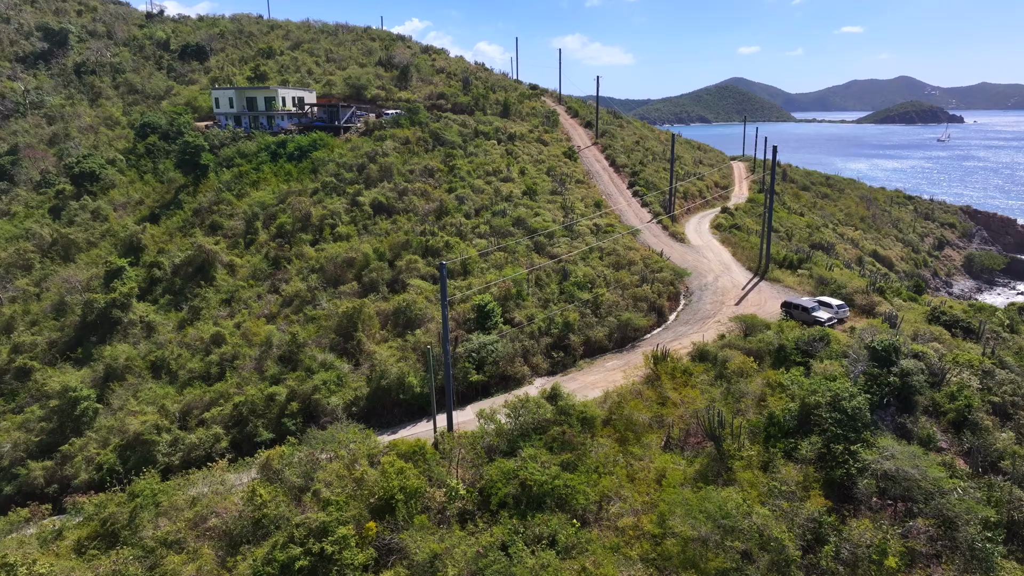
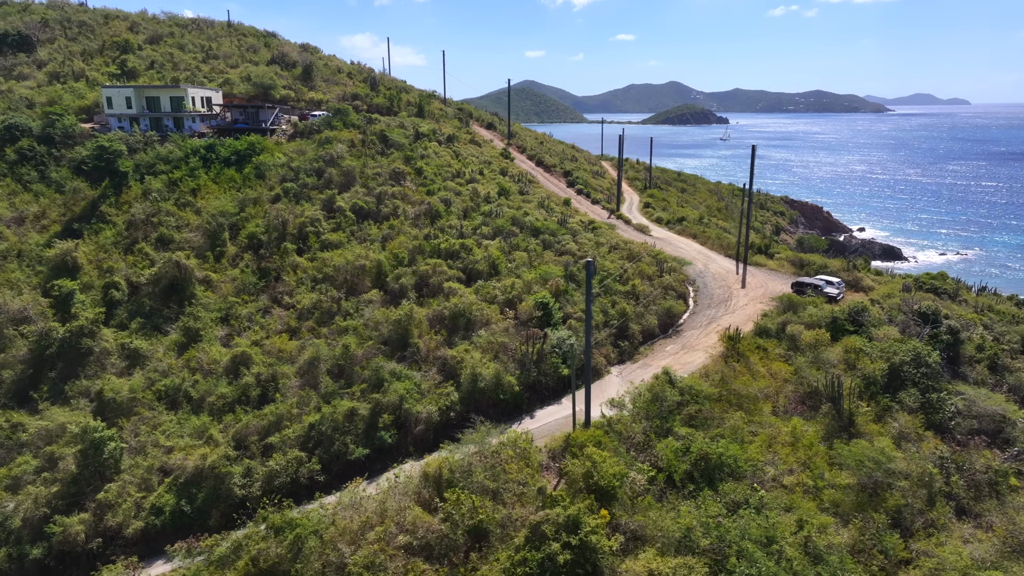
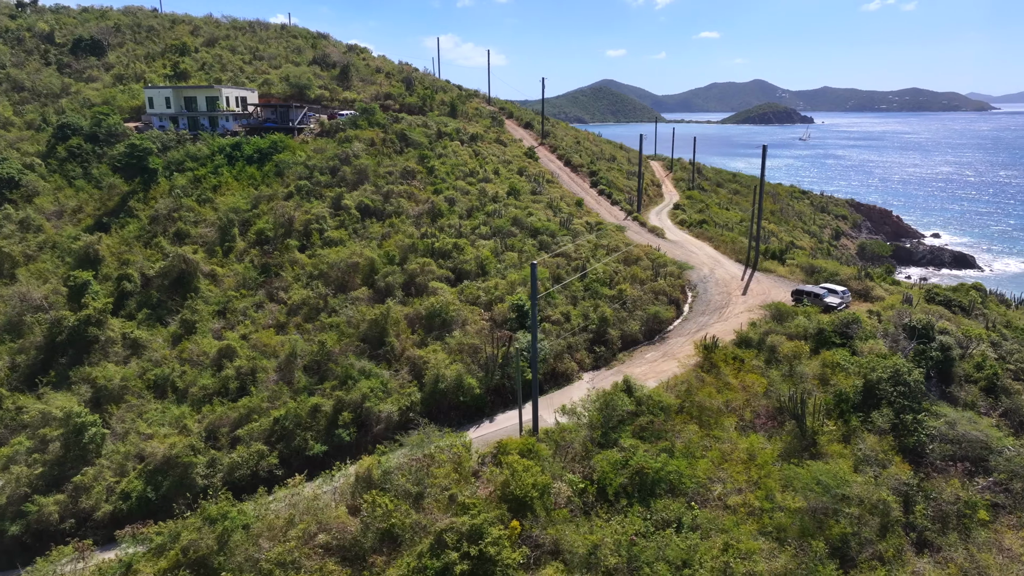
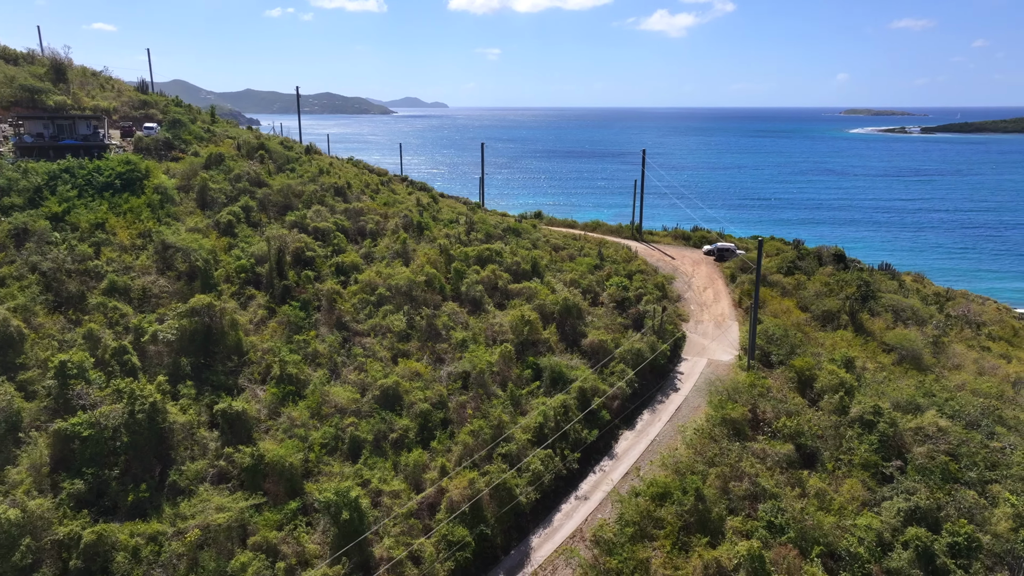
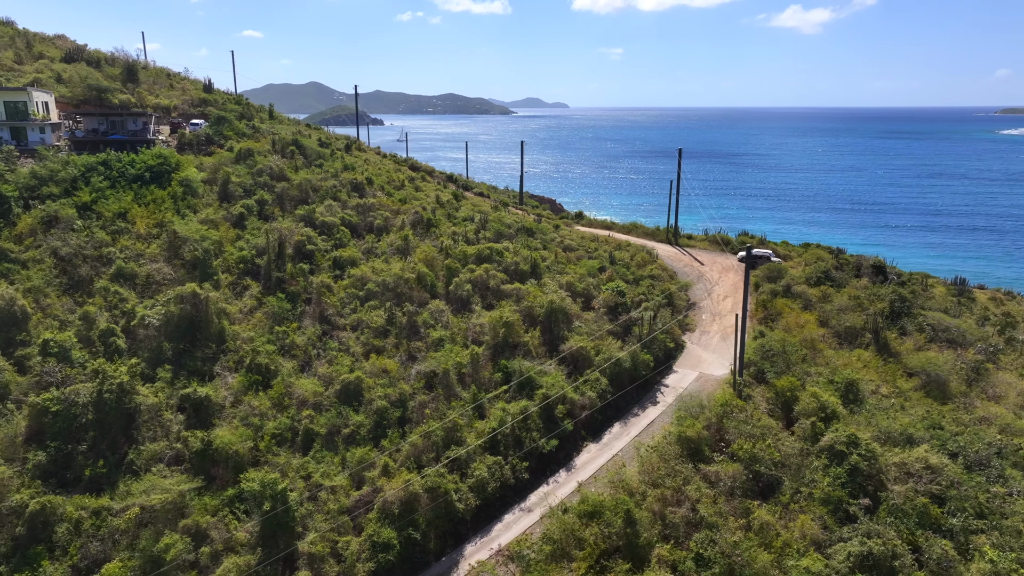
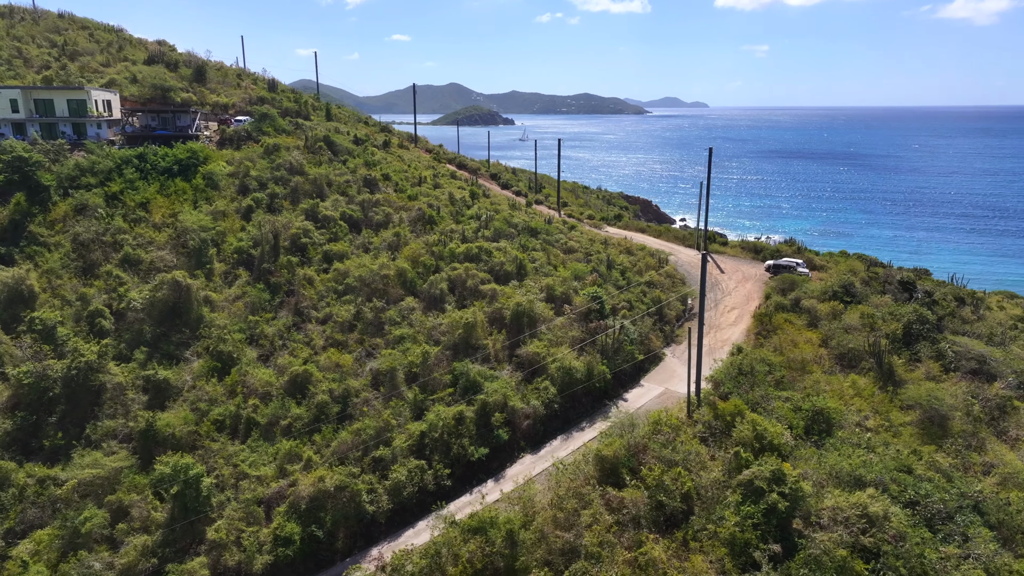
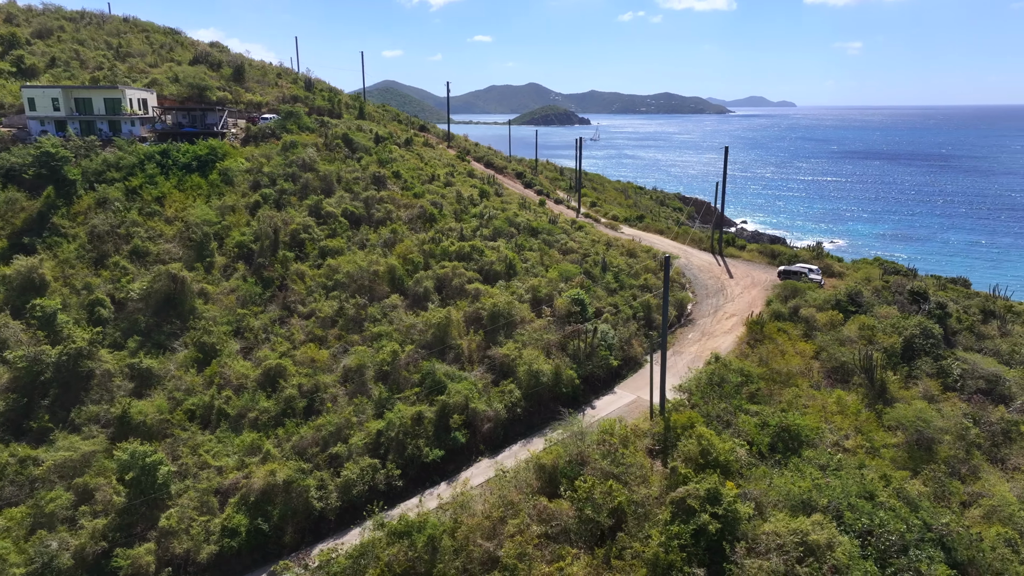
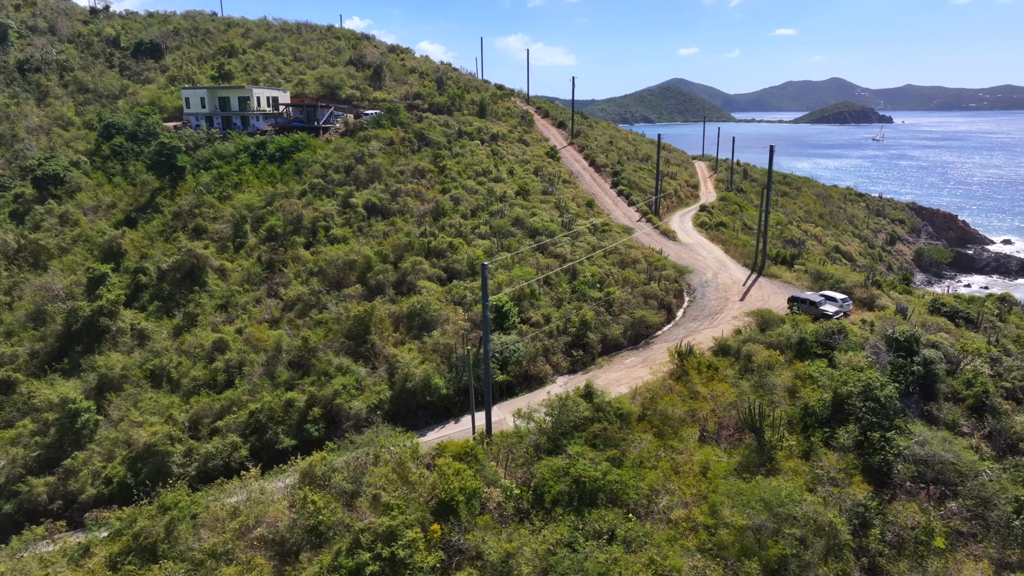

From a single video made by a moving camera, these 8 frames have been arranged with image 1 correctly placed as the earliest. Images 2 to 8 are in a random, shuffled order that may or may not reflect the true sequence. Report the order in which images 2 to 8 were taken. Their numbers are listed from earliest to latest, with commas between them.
8, 3, 2, 7, 6, 5, 4
